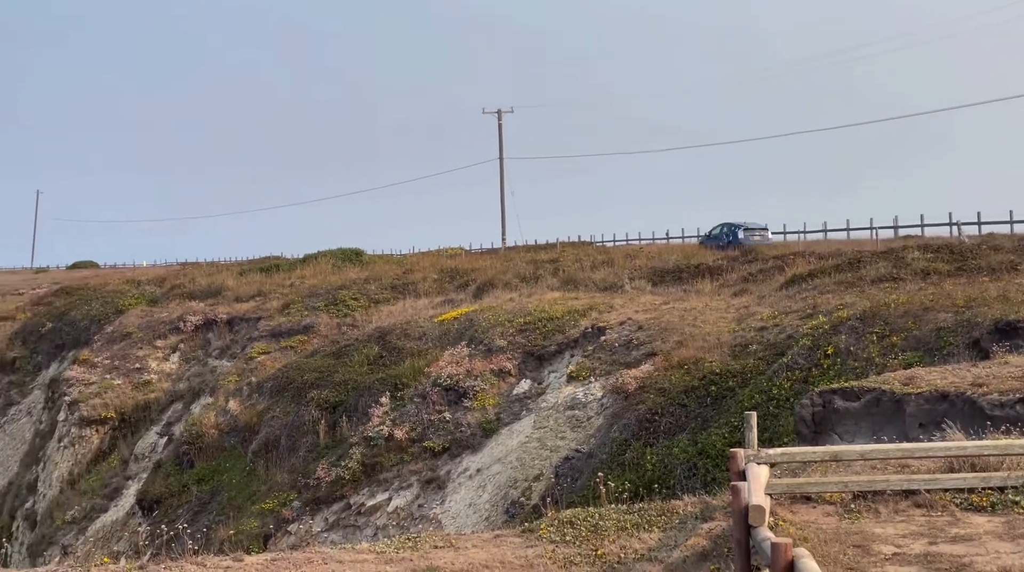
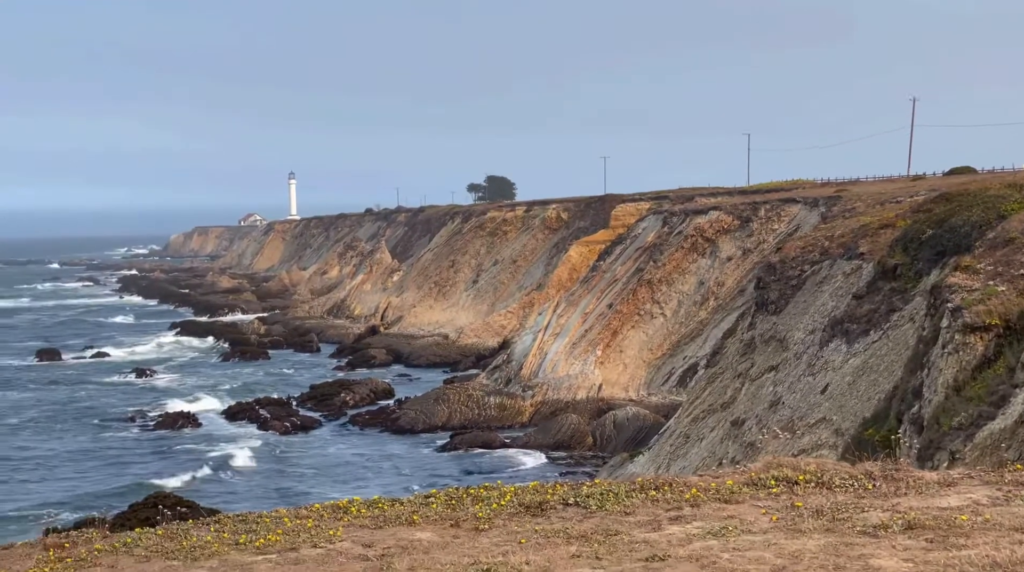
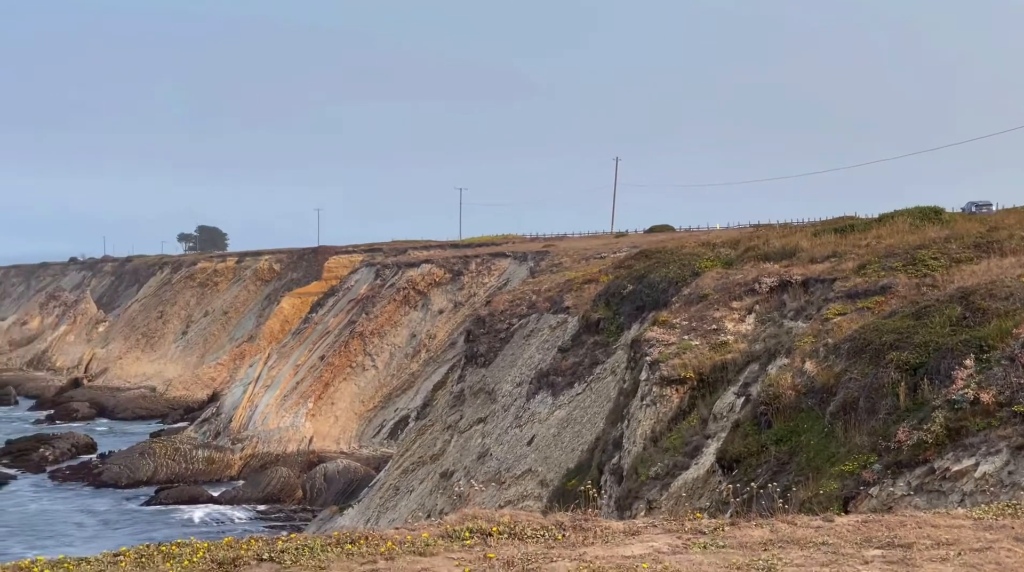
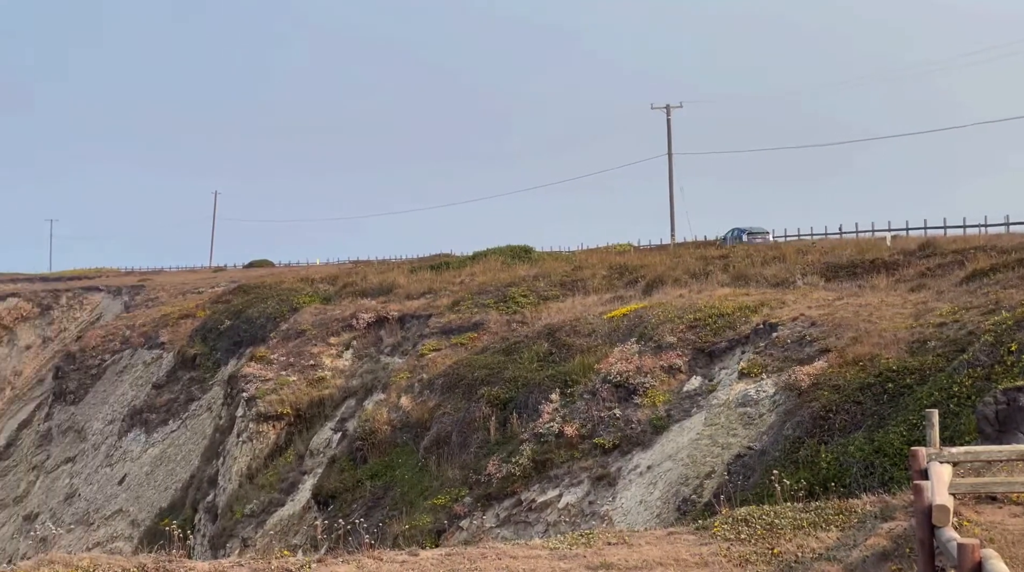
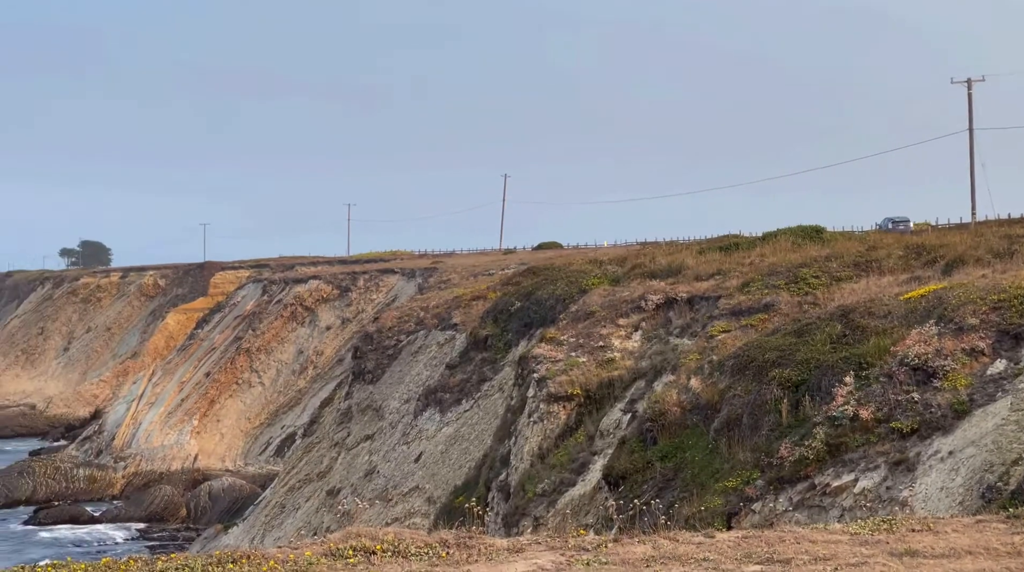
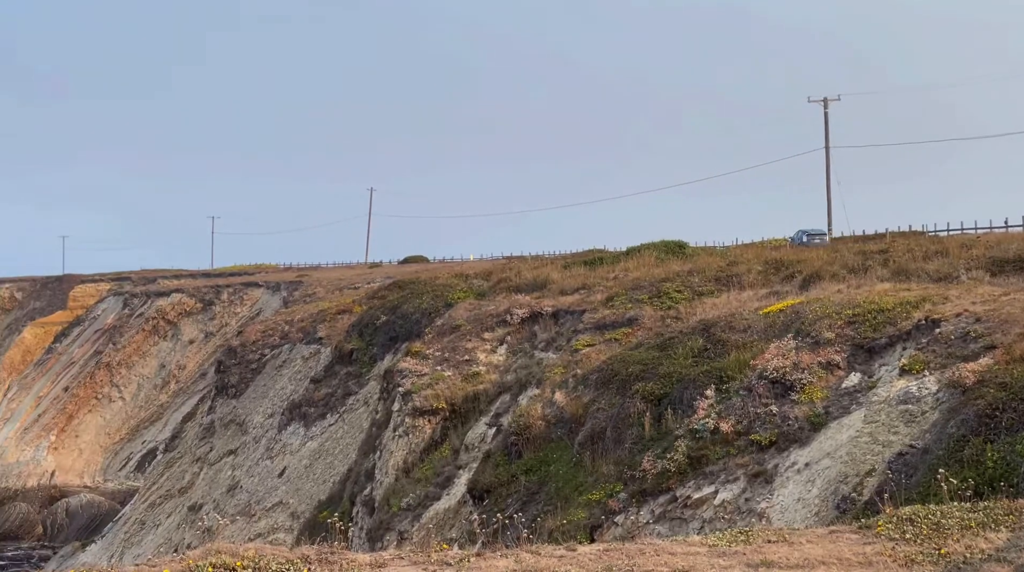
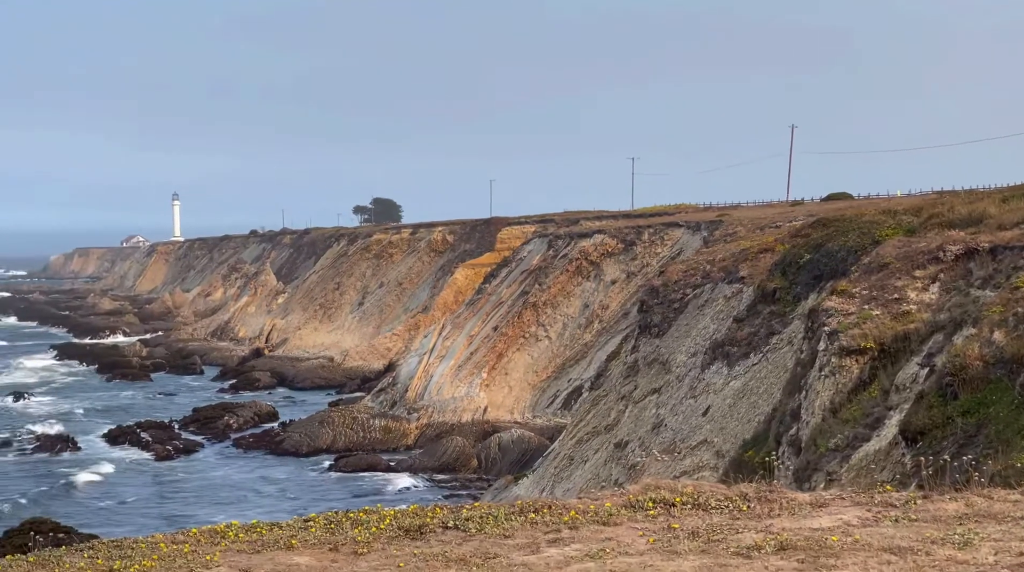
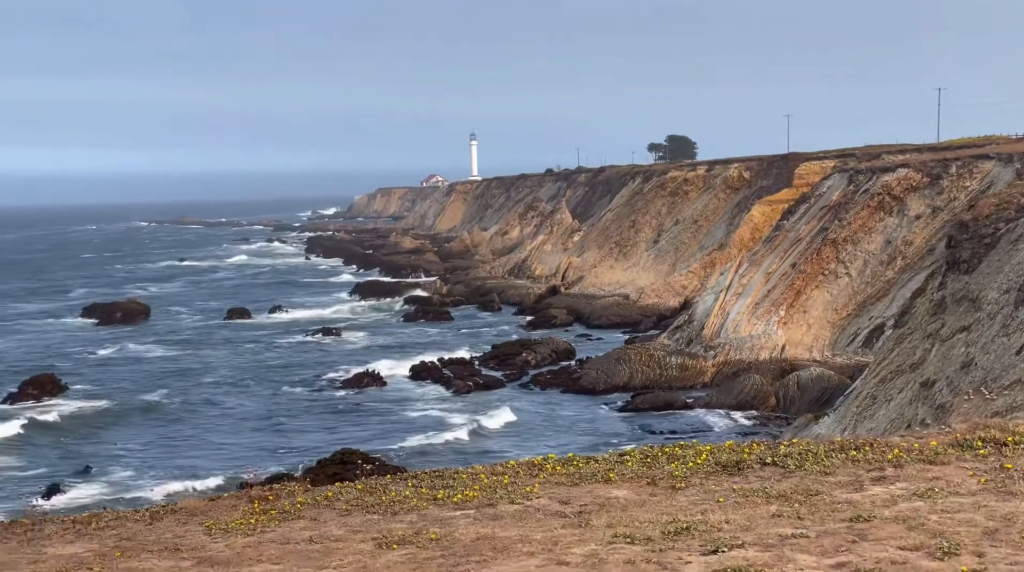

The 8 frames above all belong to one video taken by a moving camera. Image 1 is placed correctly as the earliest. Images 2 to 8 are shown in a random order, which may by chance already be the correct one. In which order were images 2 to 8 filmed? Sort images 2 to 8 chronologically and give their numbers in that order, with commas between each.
4, 6, 5, 3, 7, 2, 8
